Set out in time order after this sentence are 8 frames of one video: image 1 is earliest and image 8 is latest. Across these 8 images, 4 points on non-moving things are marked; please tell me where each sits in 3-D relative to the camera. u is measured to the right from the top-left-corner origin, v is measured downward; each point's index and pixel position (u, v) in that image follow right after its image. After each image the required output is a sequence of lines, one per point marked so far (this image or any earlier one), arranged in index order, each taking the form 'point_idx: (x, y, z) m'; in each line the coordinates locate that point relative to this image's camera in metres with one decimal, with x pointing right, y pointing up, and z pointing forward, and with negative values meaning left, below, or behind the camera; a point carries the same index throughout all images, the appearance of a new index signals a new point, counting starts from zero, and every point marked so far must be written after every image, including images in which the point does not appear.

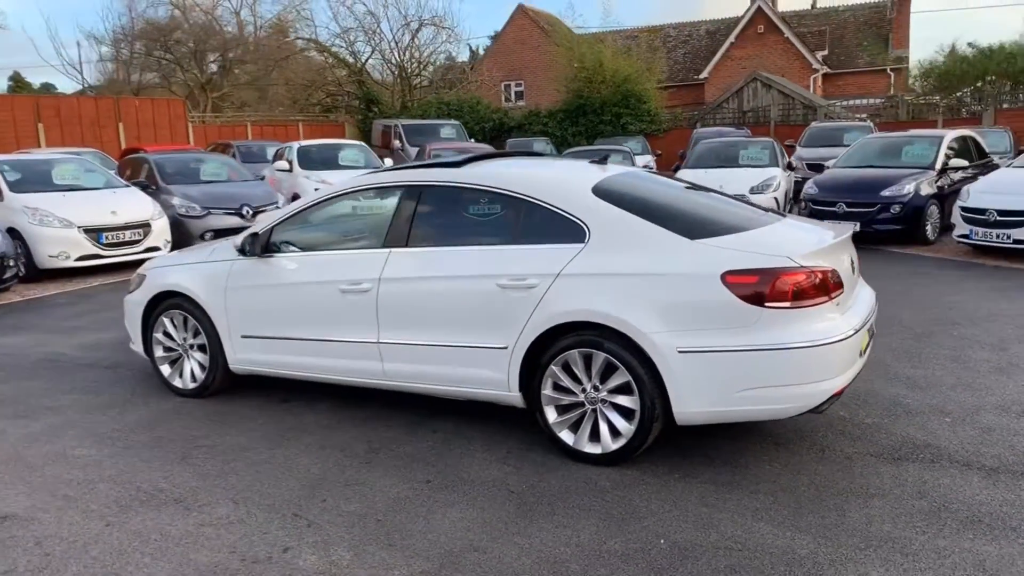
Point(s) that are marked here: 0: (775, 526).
0: (+1.2, -1.0, +3.6) m
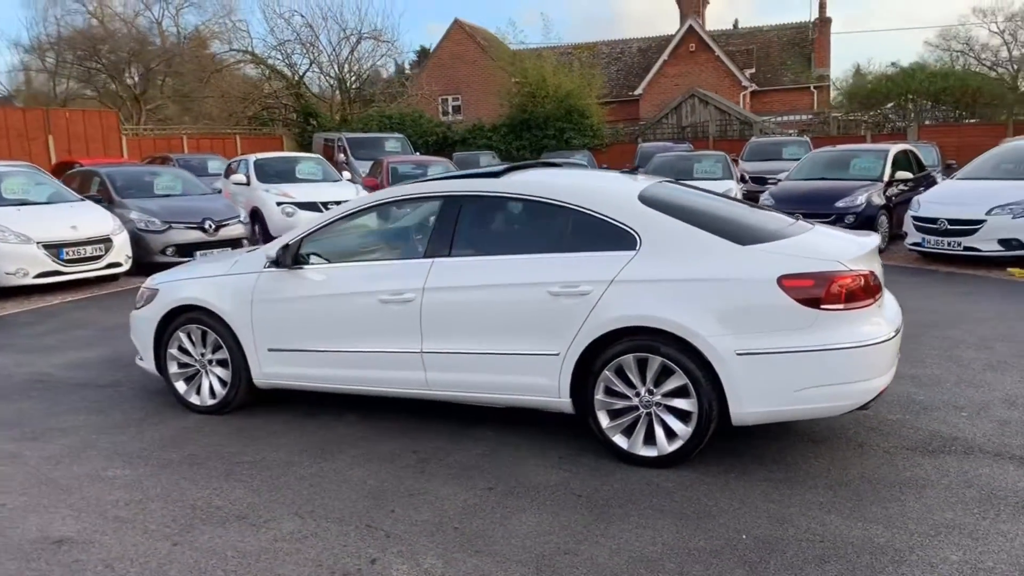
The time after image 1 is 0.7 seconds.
0: (+1.5, -1.1, +3.8) m
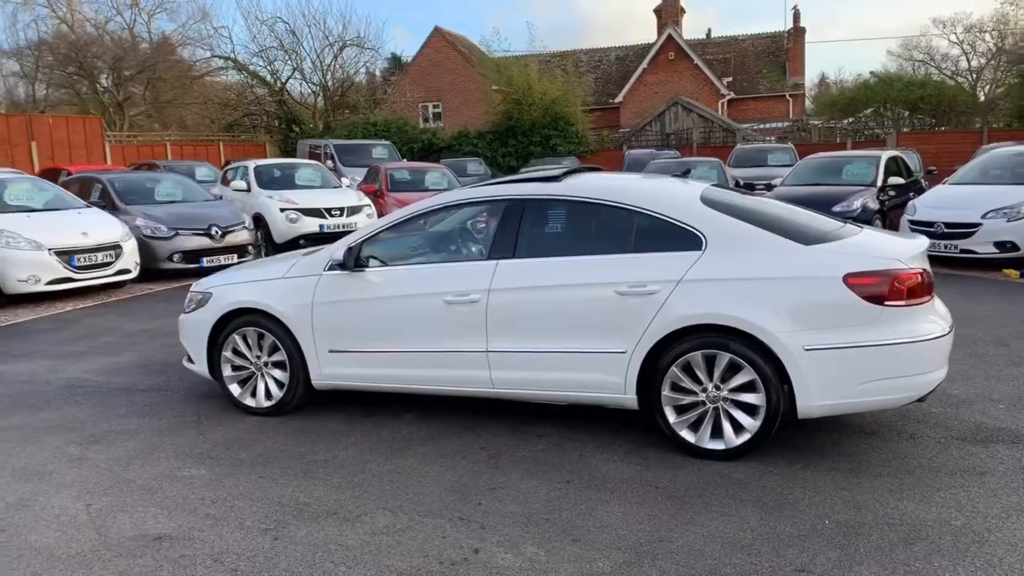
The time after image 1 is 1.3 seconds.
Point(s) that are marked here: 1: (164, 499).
0: (+2.0, -1.0, +4.0) m
1: (-1.8, -1.1, +4.3) m
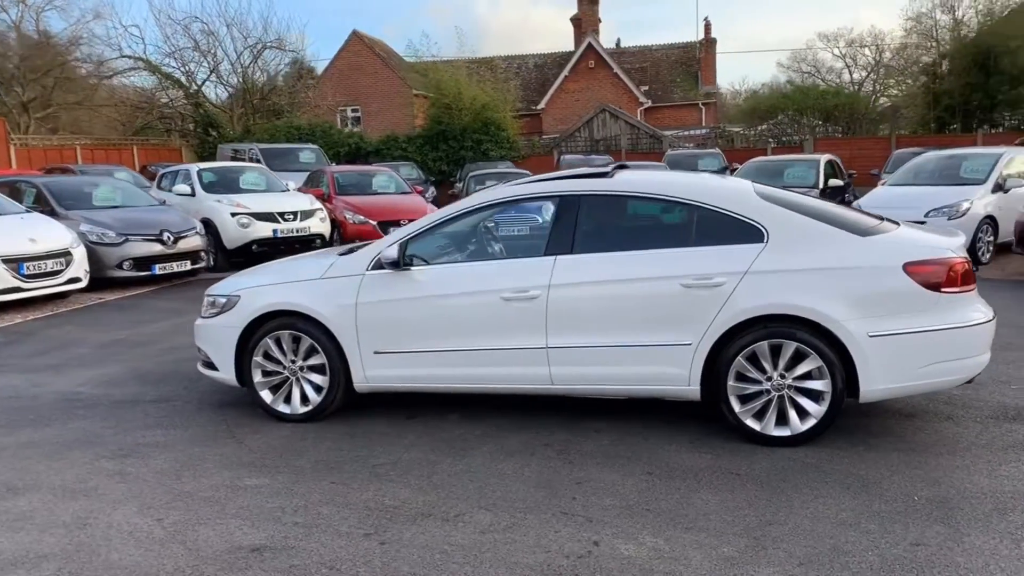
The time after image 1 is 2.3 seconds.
0: (+2.4, -1.0, +4.2) m
1: (-1.4, -1.1, +4.1) m
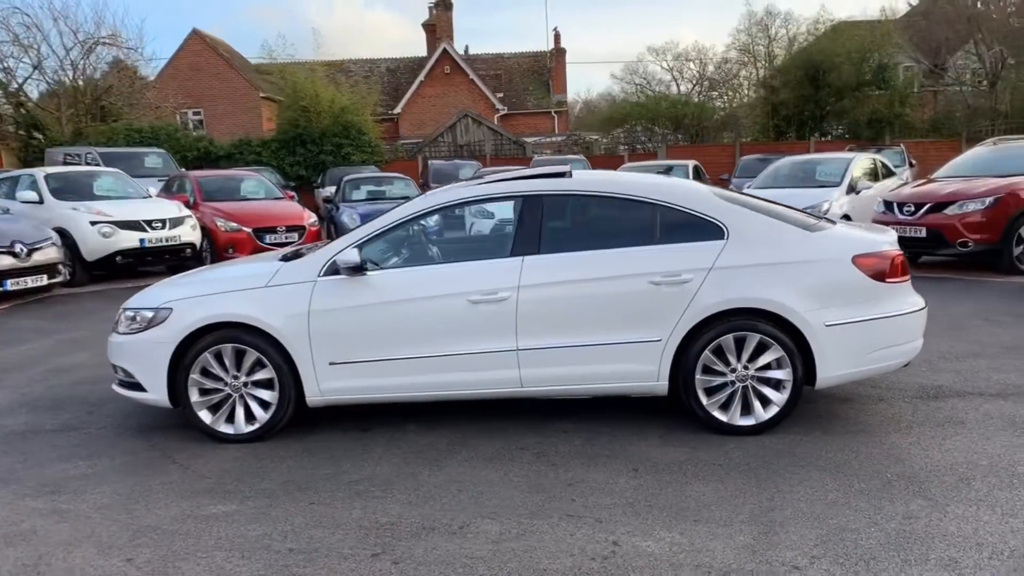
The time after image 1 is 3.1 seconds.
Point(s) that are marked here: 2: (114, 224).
0: (+2.4, -0.9, +4.6) m
1: (-1.3, -1.1, +3.7) m
2: (-6.0, +1.0, +12.1) m
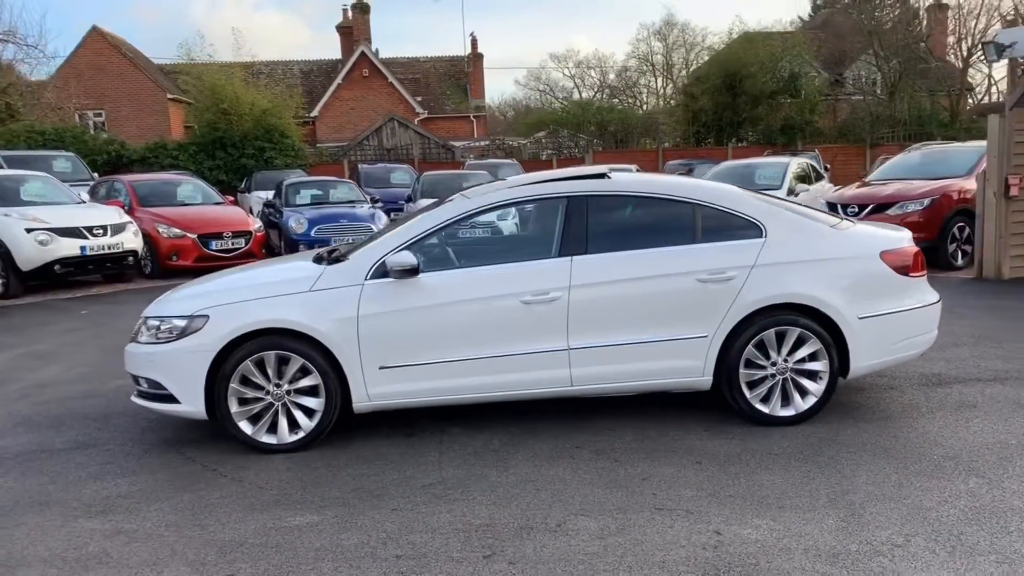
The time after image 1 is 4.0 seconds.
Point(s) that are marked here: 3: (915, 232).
0: (+2.7, -0.9, +4.9) m
1: (-0.9, -1.2, +3.6) m
2: (-6.5, +0.8, +11.4) m
3: (+5.6, +0.8, +11.3) m
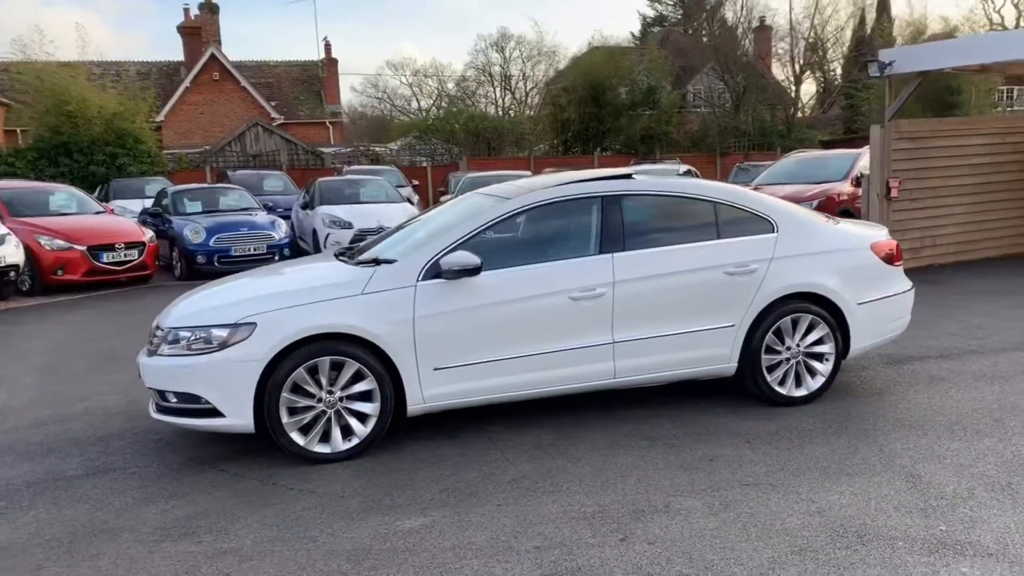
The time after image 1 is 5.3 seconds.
0: (+3.0, -0.8, +5.5) m
1: (-0.2, -1.2, +3.6) m
2: (-7.4, +0.5, +10.1) m
3: (+4.5, +0.9, +12.4) m
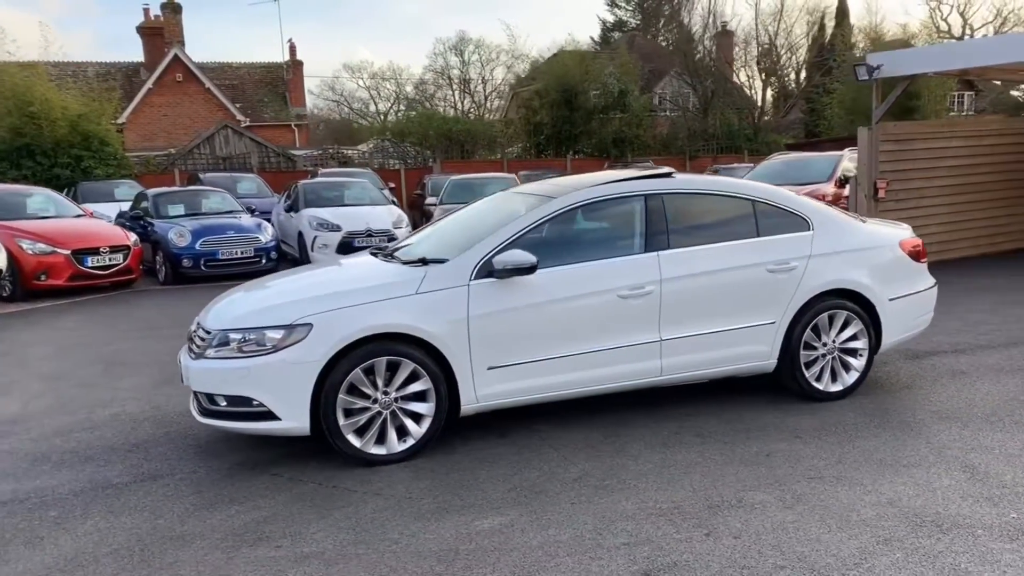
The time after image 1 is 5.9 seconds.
0: (+3.3, -0.7, +5.7) m
1: (+0.1, -1.1, +3.5) m
2: (-7.3, +0.5, +9.8) m
3: (+4.4, +0.9, +12.6) m
